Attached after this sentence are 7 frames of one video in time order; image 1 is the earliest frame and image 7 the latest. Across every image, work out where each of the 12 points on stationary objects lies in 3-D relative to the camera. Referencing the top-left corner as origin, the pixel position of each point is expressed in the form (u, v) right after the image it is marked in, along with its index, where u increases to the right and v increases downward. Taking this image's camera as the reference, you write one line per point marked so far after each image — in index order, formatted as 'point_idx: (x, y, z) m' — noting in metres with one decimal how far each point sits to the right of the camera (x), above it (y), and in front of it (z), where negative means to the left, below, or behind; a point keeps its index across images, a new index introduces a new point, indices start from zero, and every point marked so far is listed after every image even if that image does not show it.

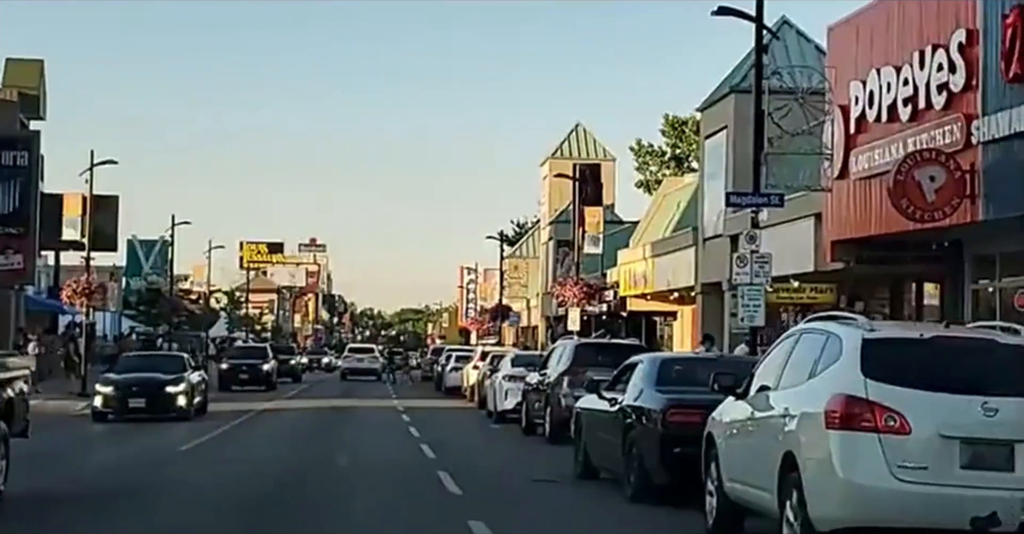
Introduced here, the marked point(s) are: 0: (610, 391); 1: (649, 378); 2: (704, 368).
0: (+1.1, -1.4, +19.0) m
1: (+1.4, -1.1, +17.4) m
2: (+2.0, -1.0, +17.6) m
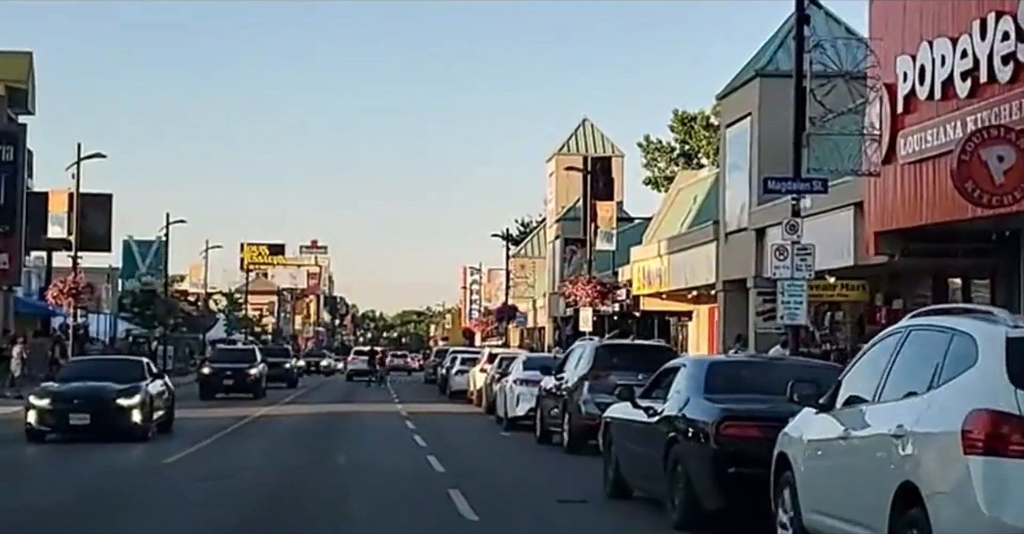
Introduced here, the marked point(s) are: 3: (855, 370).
0: (+1.3, -1.3, +16.7) m
1: (+1.6, -1.0, +15.0) m
2: (+2.2, -0.9, +15.2) m
3: (+2.1, -0.6, +10.6) m
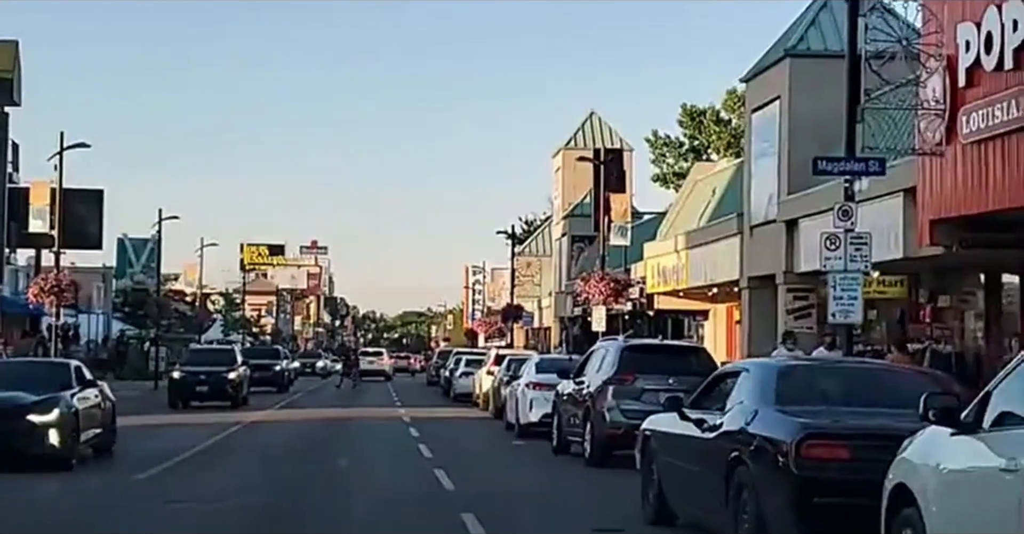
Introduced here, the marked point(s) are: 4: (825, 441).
0: (+1.5, -1.2, +14.1) m
1: (+1.8, -0.9, +12.4) m
2: (+2.4, -0.8, +12.7) m
3: (+2.3, -0.5, +8.0) m
4: (+2.0, -1.1, +11.0) m
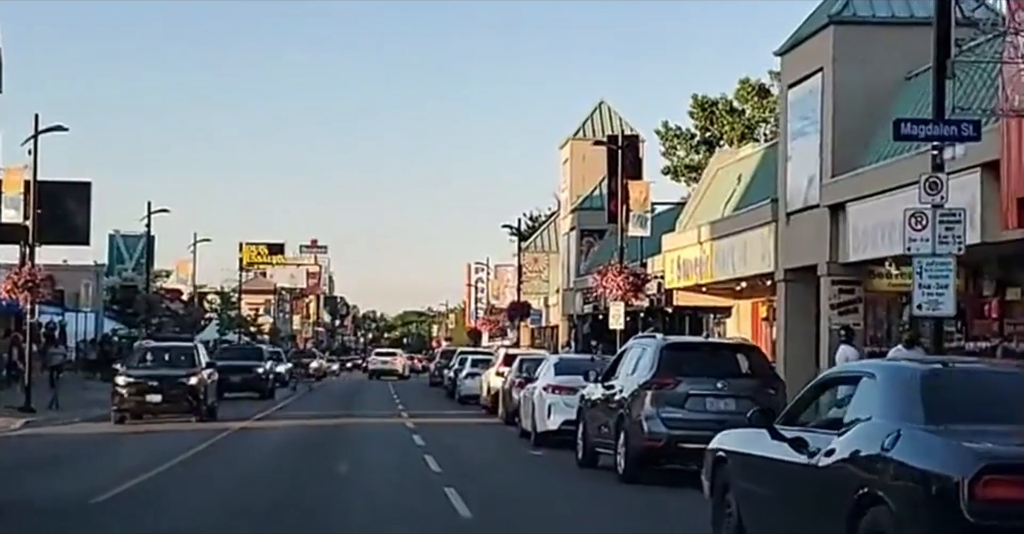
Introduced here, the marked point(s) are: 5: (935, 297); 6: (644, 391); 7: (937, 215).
0: (+1.8, -1.0, +10.9) m
1: (+2.1, -0.7, +9.3) m
2: (+2.6, -0.6, +9.5) m
3: (+2.6, -0.4, +4.8) m
4: (+2.3, -1.0, +7.9) m
5: (+4.2, -0.3, +16.9) m
6: (+1.5, -1.4, +19.7) m
7: (+4.2, +0.5, +17.1) m
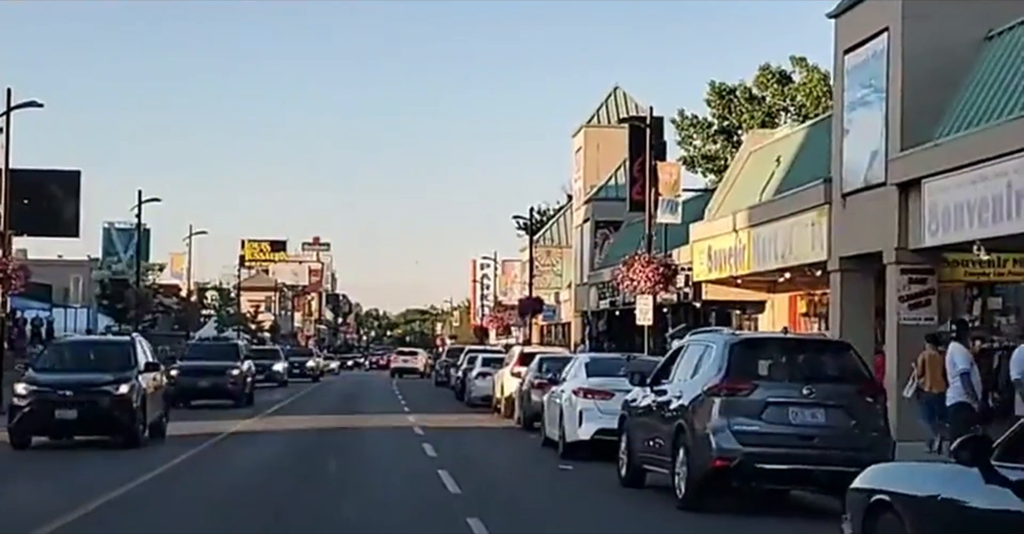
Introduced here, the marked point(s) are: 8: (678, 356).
0: (+2.1, -0.8, +7.3) m
1: (+2.4, -0.6, +5.6) m
2: (+3.0, -0.5, +5.8) m
3: (+2.9, -0.2, +1.2) m
4: (+2.6, -0.8, +4.2) m
5: (+4.5, -0.1, +13.3) m
6: (+1.9, -1.2, +16.1) m
7: (+4.6, +0.7, +13.4) m
8: (+1.8, -0.9, +18.1) m
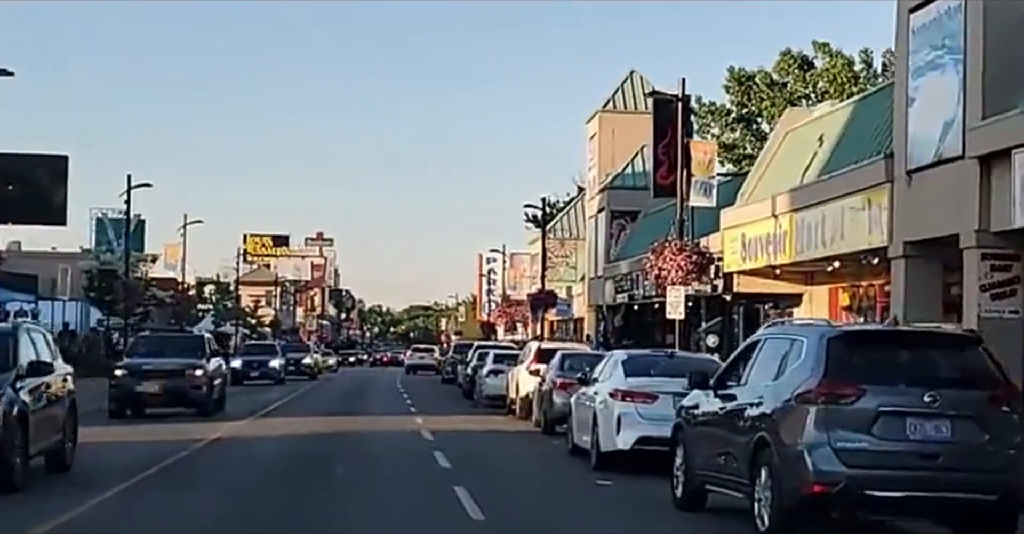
0: (+2.4, -0.6, +4.0) m
1: (+2.7, -0.4, +2.3) m
2: (+3.3, -0.3, +2.5) m
3: (+3.2, 0.0, -2.1) m
4: (+2.9, -0.6, +0.9) m
5: (+4.8, +0.1, +9.9) m
6: (+2.2, -1.0, +12.8) m
7: (+4.9, +0.9, +10.1) m
8: (+2.1, -0.7, +14.8) m
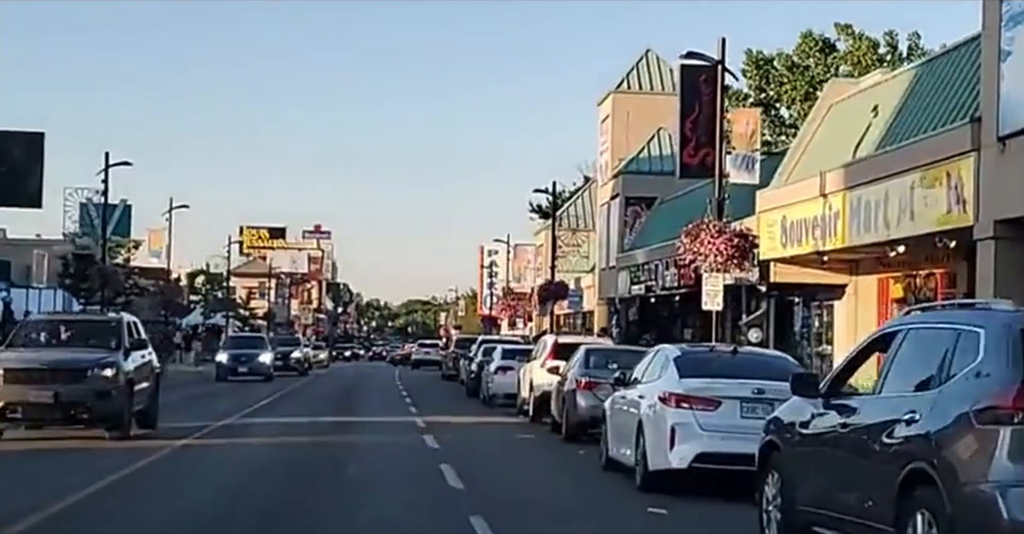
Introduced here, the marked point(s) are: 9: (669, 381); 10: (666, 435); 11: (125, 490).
0: (+2.7, -0.4, 0.0) m
1: (+3.0, -0.2, -1.7) m
2: (+3.6, -0.1, -1.5) m
3: (+3.5, +0.2, -6.1) m
4: (+3.2, -0.4, -3.1) m
5: (+5.1, +0.3, +6.0) m
6: (+2.5, -0.8, +8.8) m
7: (+5.2, +1.1, +6.1) m
8: (+2.4, -0.5, +10.8) m
9: (+1.6, -1.1, +16.8) m
10: (+1.6, -1.6, +16.4) m
11: (-4.1, -2.4, +18.0) m
